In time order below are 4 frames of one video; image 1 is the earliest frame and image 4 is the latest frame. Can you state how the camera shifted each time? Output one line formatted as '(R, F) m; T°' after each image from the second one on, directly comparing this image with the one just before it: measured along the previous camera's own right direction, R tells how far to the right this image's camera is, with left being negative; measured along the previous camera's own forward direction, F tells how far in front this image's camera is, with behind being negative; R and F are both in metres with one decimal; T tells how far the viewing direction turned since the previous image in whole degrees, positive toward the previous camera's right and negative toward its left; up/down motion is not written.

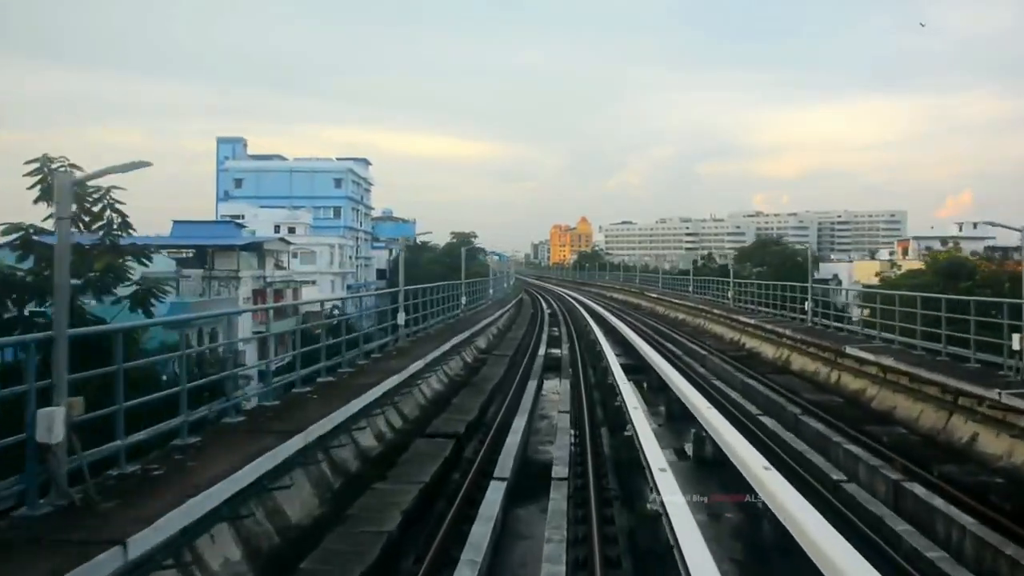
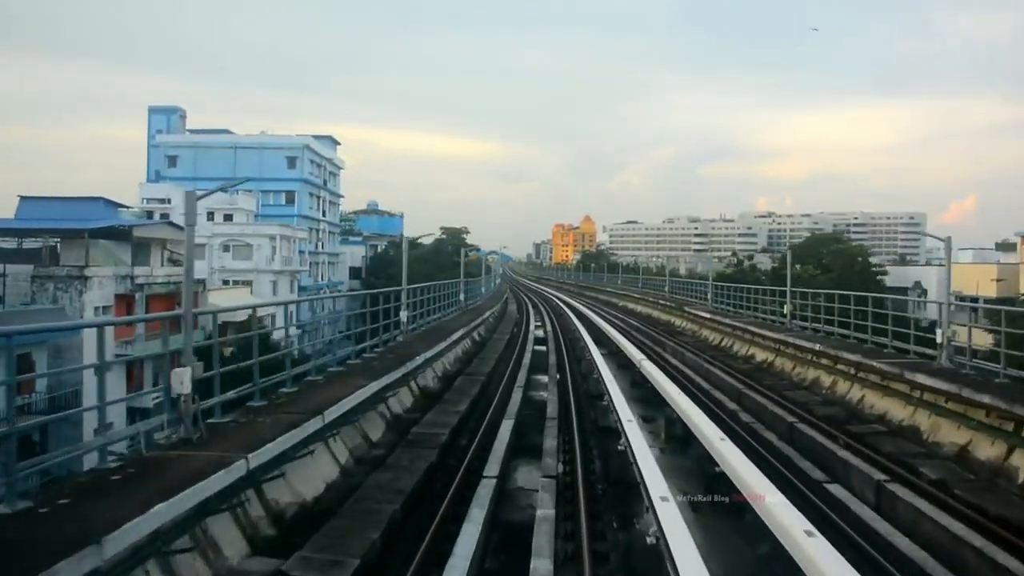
(+0.2, +2.0) m; 0°
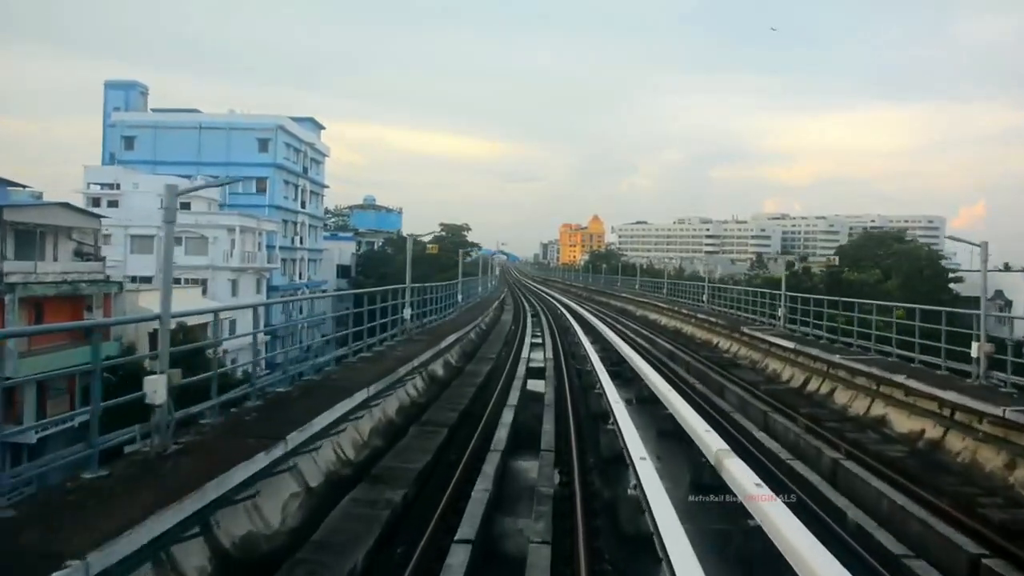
(+0.1, +1.1) m; -1°
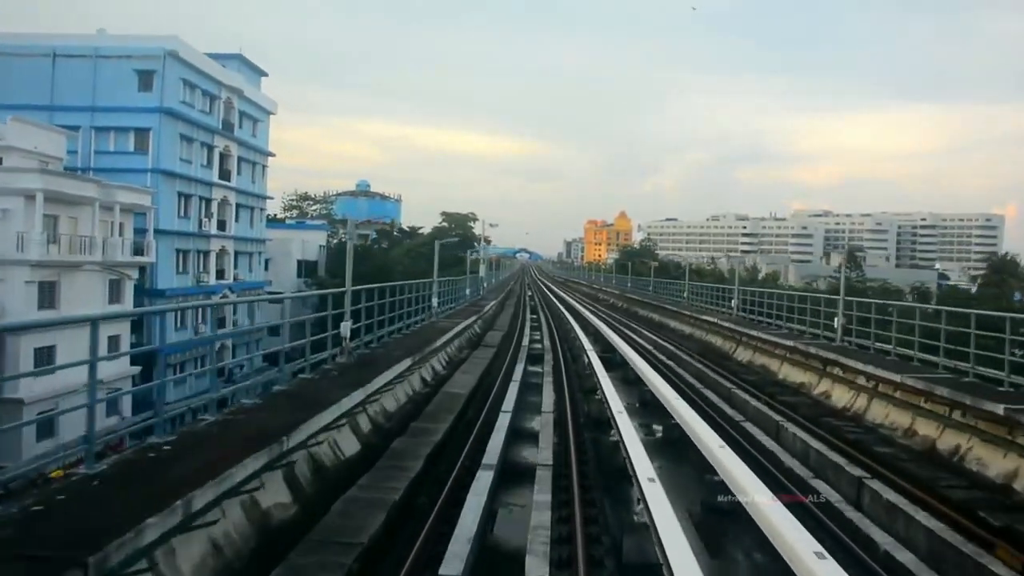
(+0.2, +2.7) m; -2°
